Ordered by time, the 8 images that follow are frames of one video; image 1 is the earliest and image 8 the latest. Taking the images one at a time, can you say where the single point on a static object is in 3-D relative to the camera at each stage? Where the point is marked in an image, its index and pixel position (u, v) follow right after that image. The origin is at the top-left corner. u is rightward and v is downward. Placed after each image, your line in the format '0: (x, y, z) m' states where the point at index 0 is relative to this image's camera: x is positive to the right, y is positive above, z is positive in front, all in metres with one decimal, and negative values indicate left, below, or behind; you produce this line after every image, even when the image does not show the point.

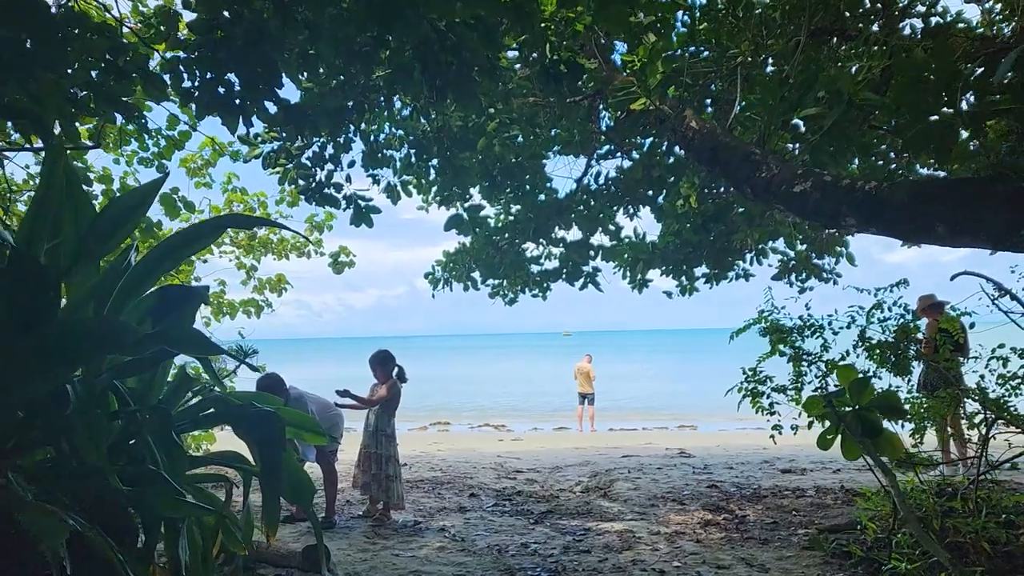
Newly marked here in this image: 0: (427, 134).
0: (-0.5, +0.9, +4.8) m
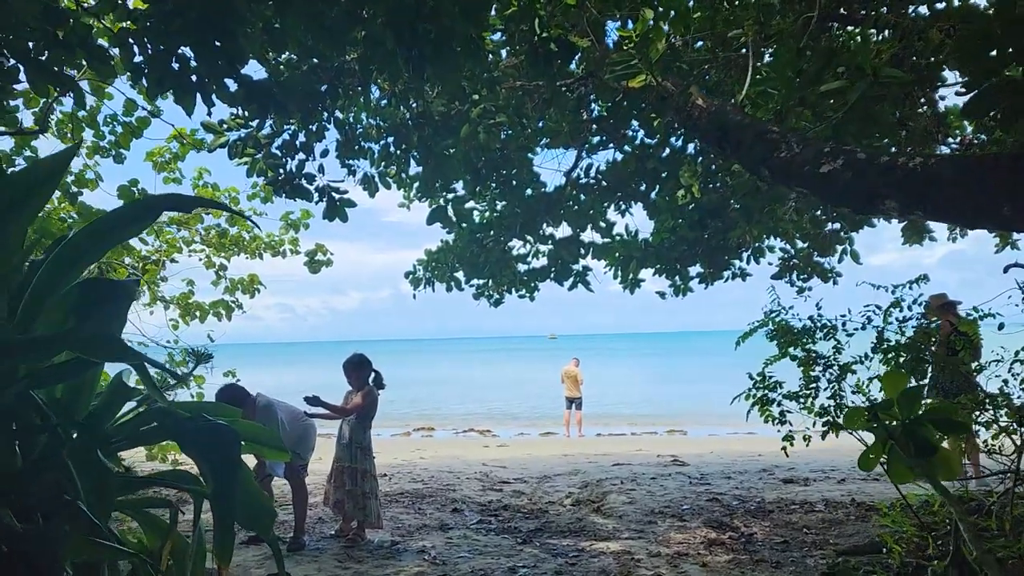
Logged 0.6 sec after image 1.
0: (-0.6, +0.9, +4.5) m
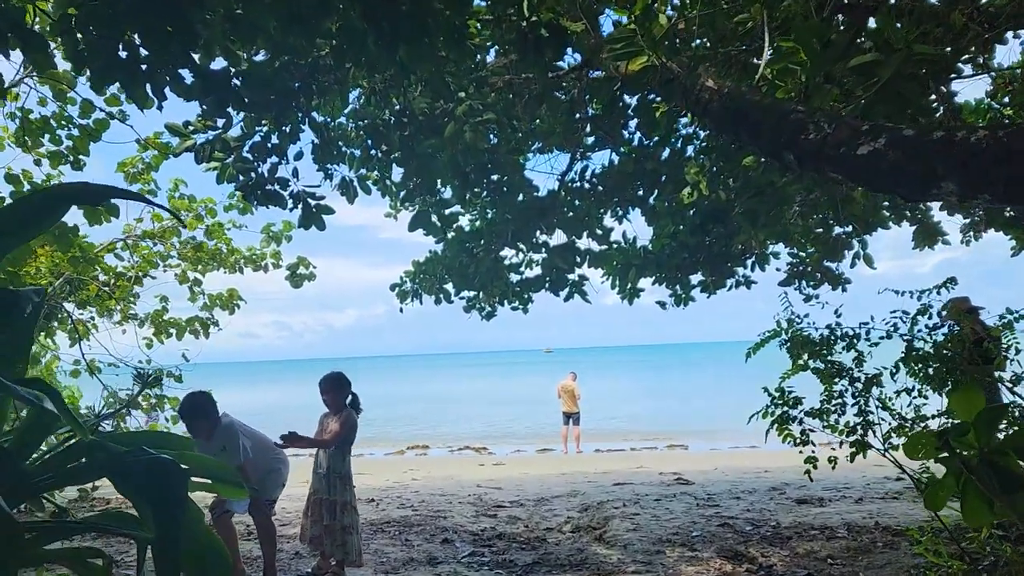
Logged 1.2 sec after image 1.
0: (-0.6, +0.9, +4.2) m
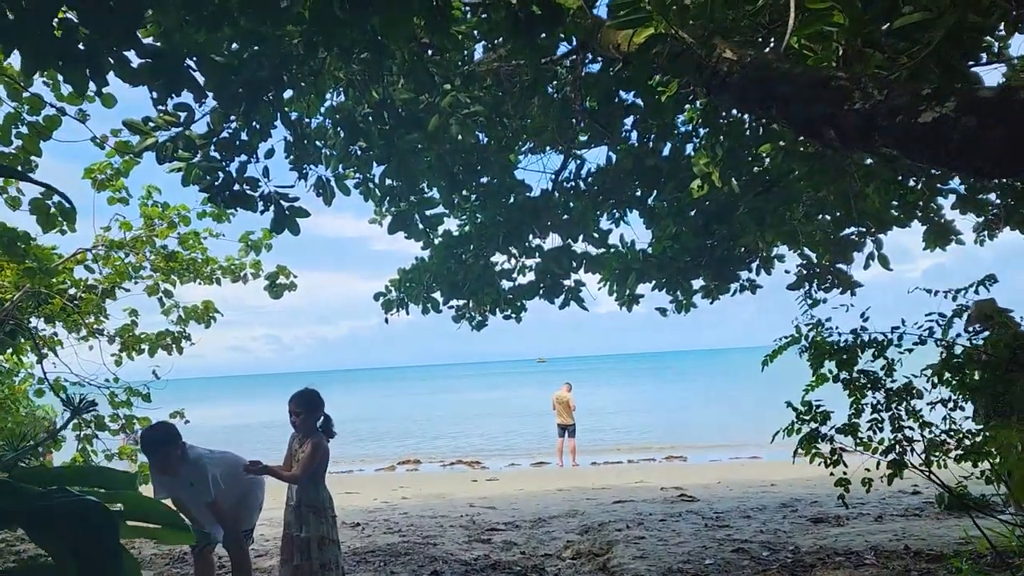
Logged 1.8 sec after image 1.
0: (-0.7, +0.8, +3.8) m
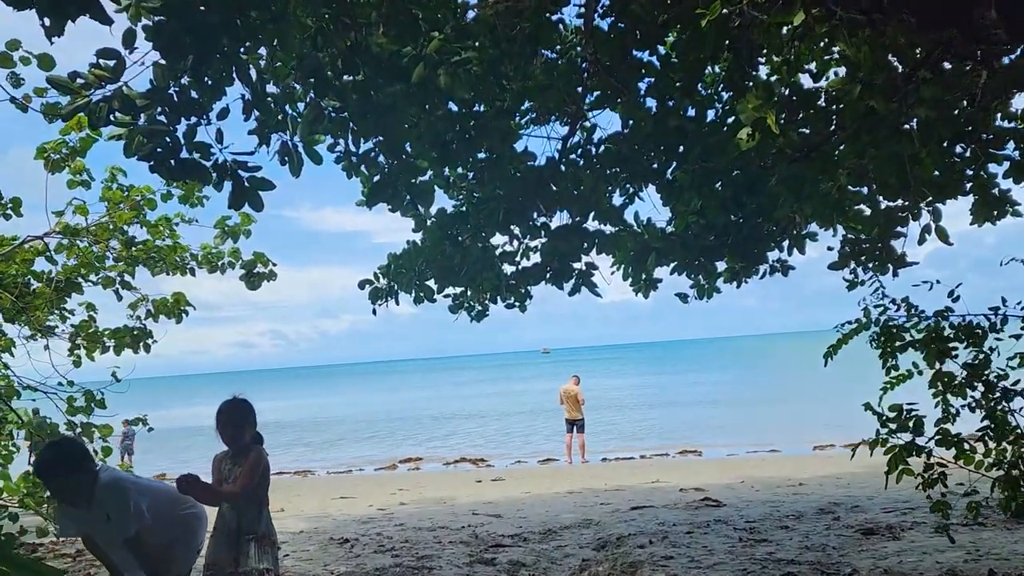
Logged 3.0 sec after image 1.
0: (-0.7, +0.9, +3.3) m
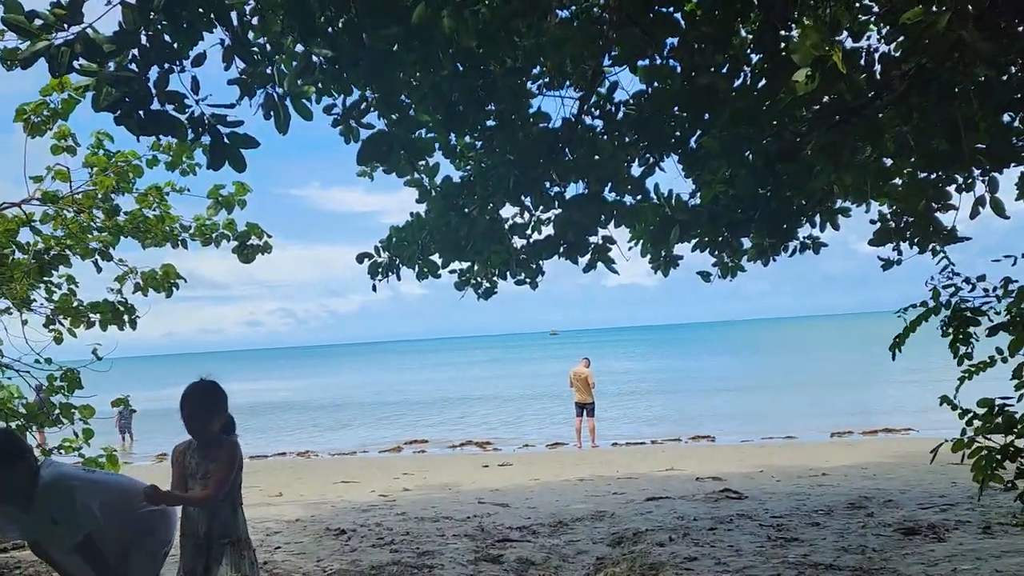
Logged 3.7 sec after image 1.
0: (-0.6, +1.0, +2.9) m
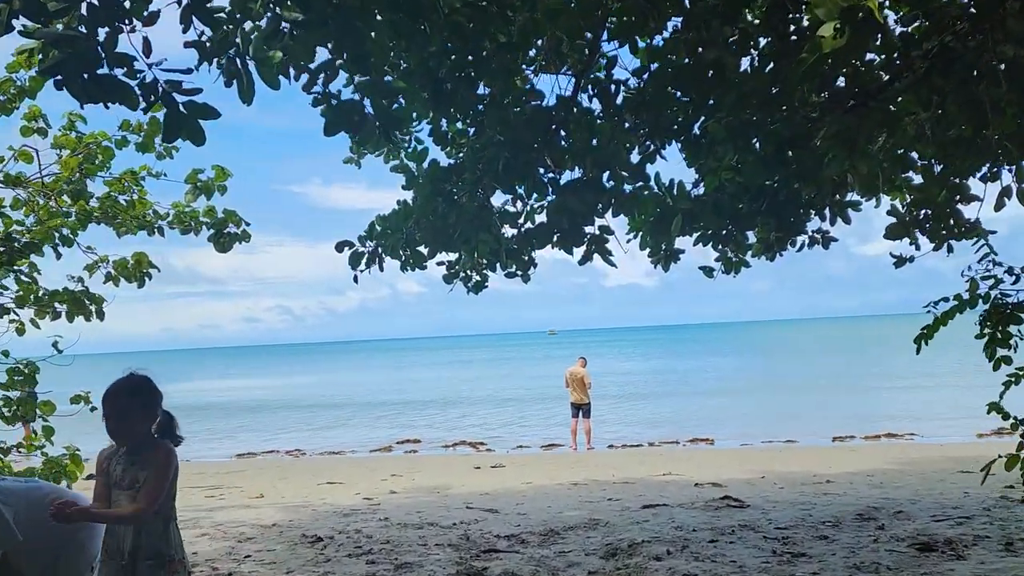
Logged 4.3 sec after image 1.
0: (-0.7, +1.0, +2.6) m
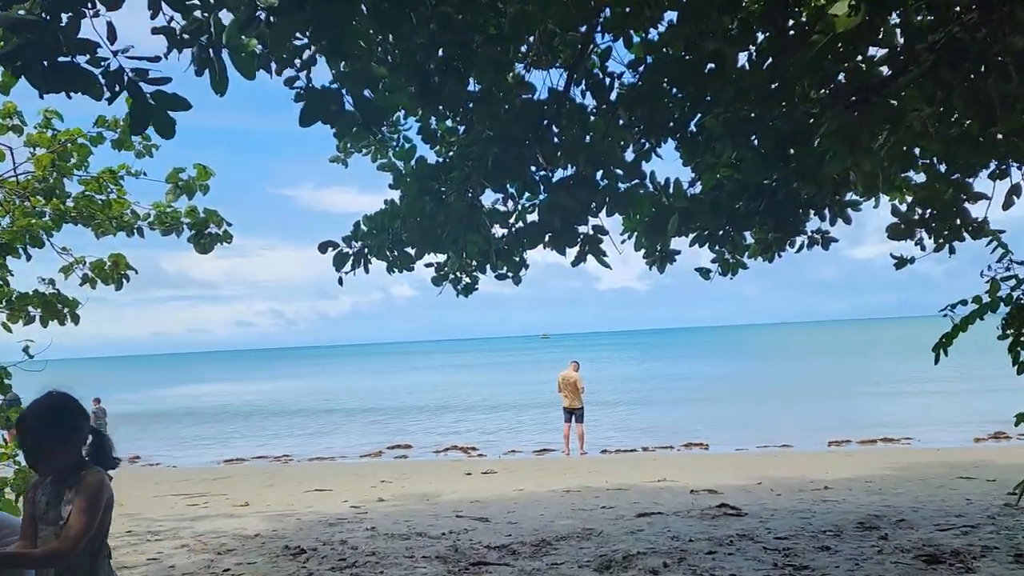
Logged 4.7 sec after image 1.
0: (-0.7, +1.0, +2.5) m
